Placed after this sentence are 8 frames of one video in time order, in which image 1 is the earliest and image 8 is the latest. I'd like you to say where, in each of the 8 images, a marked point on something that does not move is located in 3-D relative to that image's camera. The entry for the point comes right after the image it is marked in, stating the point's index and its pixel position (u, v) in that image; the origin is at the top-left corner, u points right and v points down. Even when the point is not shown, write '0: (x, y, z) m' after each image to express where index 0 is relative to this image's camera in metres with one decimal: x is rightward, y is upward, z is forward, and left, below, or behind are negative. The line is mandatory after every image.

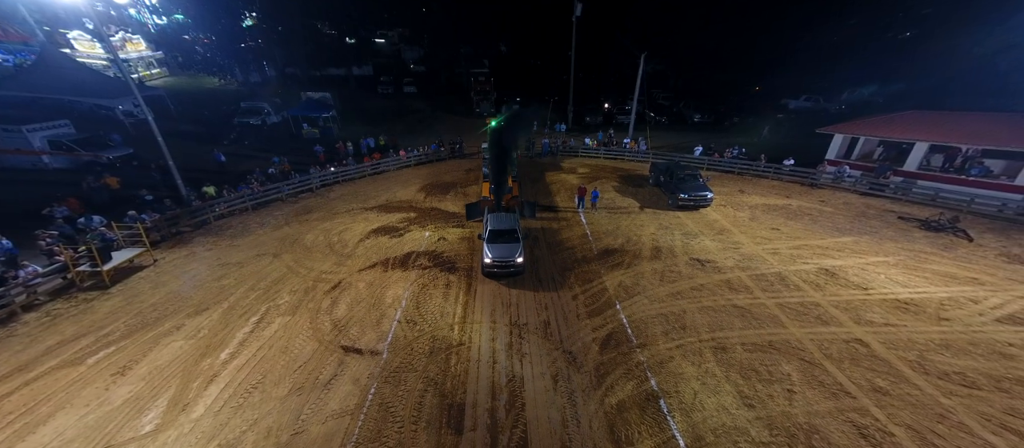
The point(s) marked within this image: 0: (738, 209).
0: (+13.1, +0.9, +15.8) m
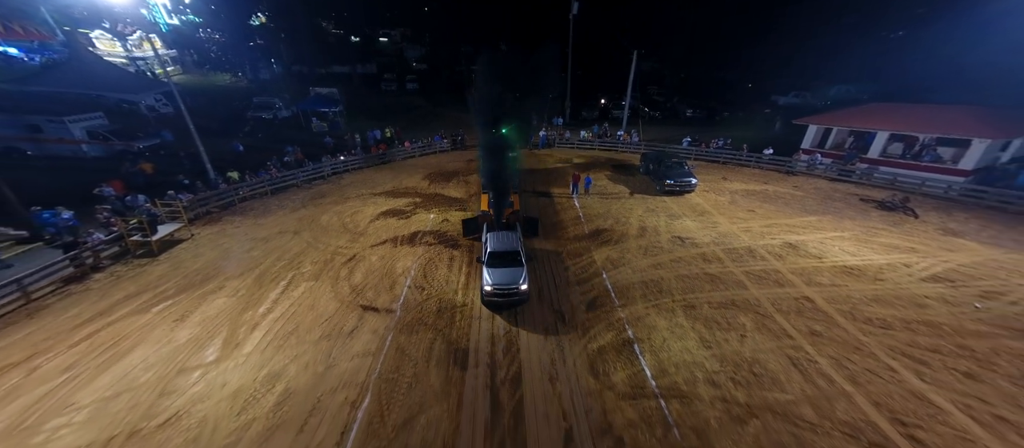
0: (+13.0, +2.0, +17.3) m
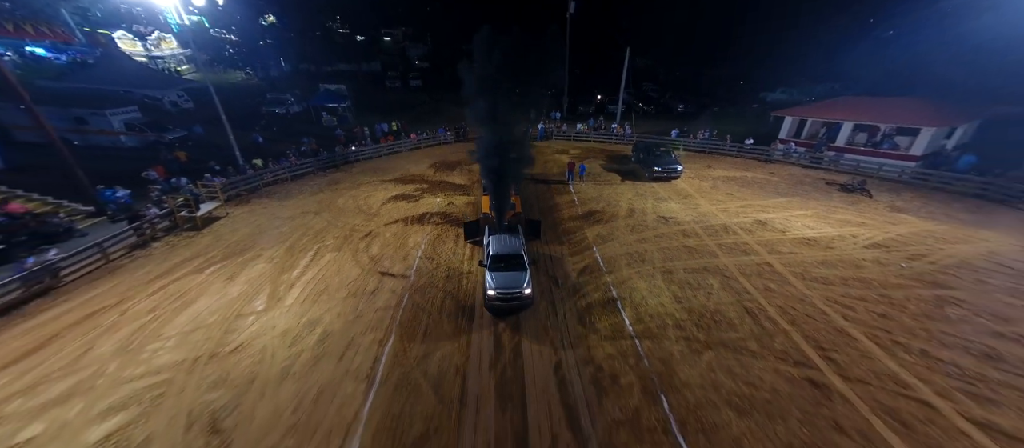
0: (+13.1, +3.1, +18.9) m
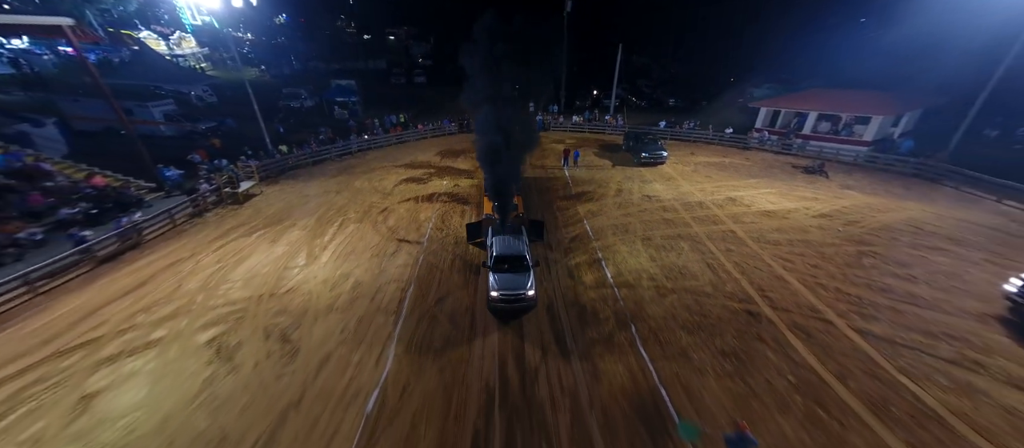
0: (+13.2, +4.6, +21.0) m
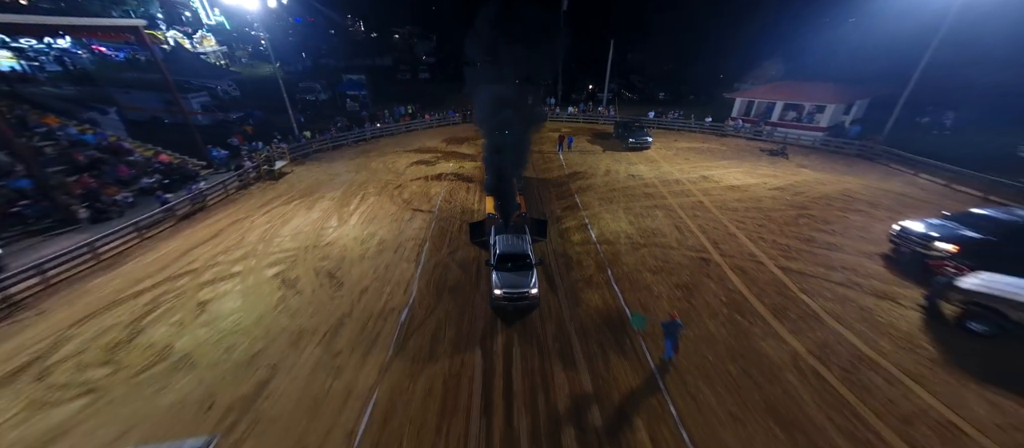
0: (+13.2, +6.3, +23.3) m
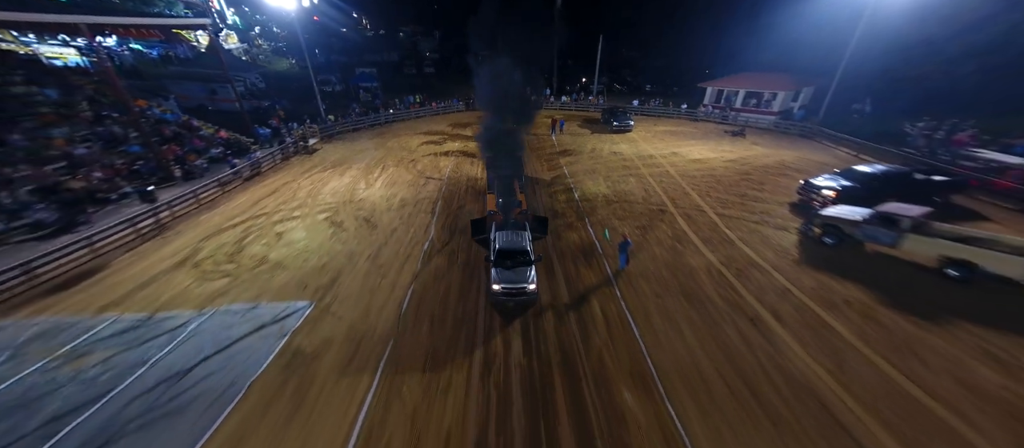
0: (+13.0, +8.7, +26.4) m
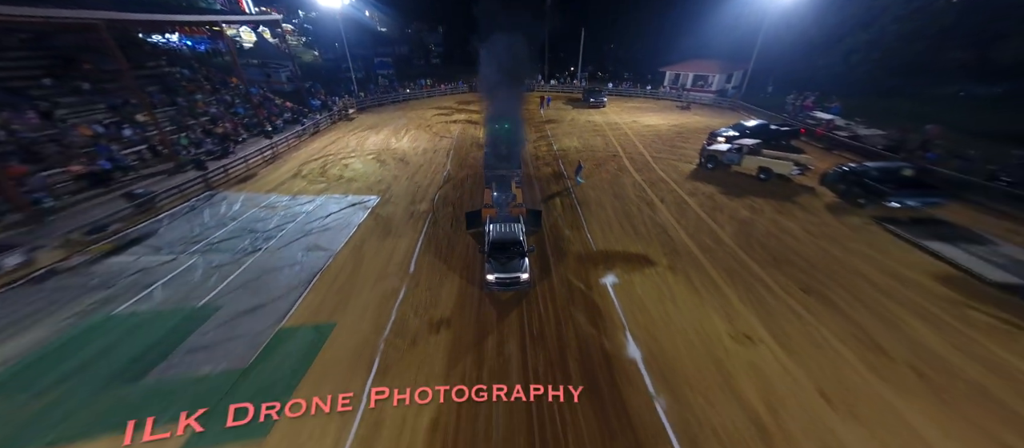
0: (+12.5, +13.1, +31.9) m
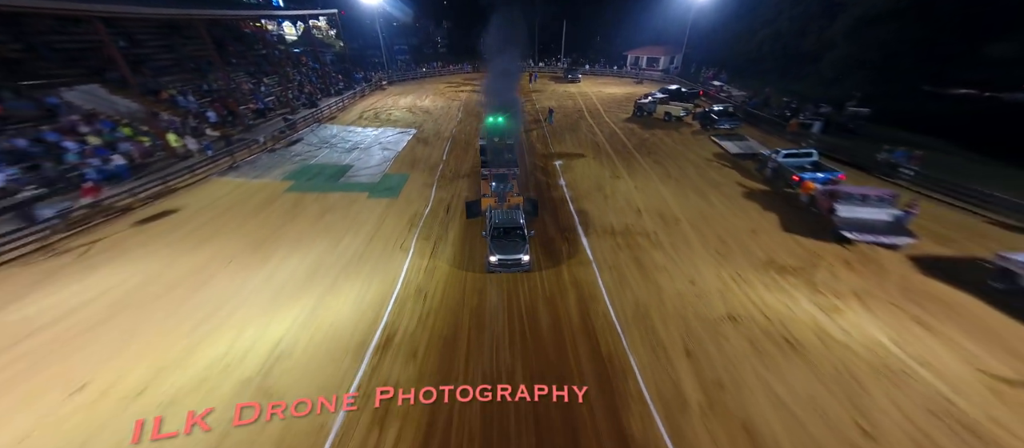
0: (+11.8, +19.5, +39.3) m
